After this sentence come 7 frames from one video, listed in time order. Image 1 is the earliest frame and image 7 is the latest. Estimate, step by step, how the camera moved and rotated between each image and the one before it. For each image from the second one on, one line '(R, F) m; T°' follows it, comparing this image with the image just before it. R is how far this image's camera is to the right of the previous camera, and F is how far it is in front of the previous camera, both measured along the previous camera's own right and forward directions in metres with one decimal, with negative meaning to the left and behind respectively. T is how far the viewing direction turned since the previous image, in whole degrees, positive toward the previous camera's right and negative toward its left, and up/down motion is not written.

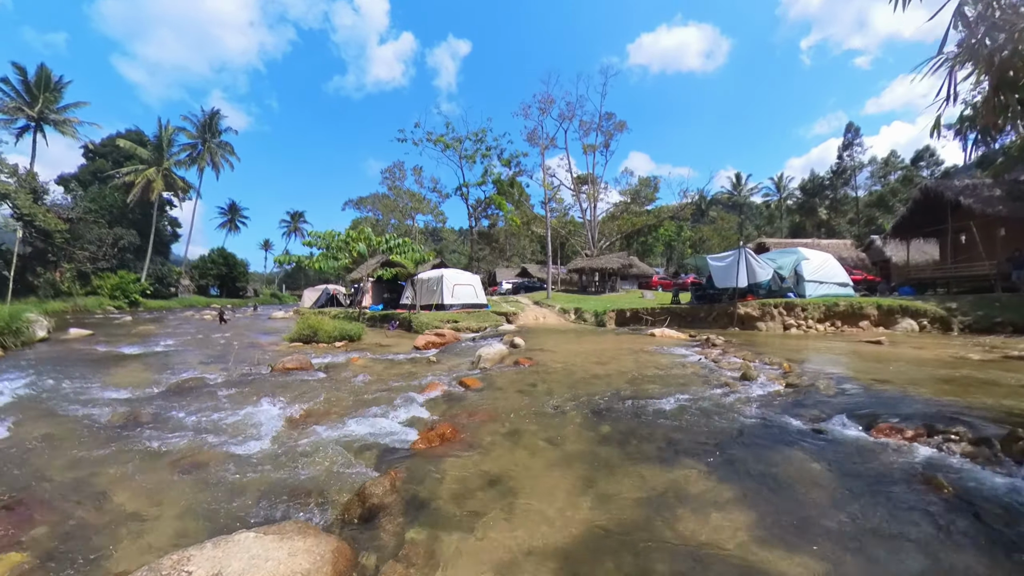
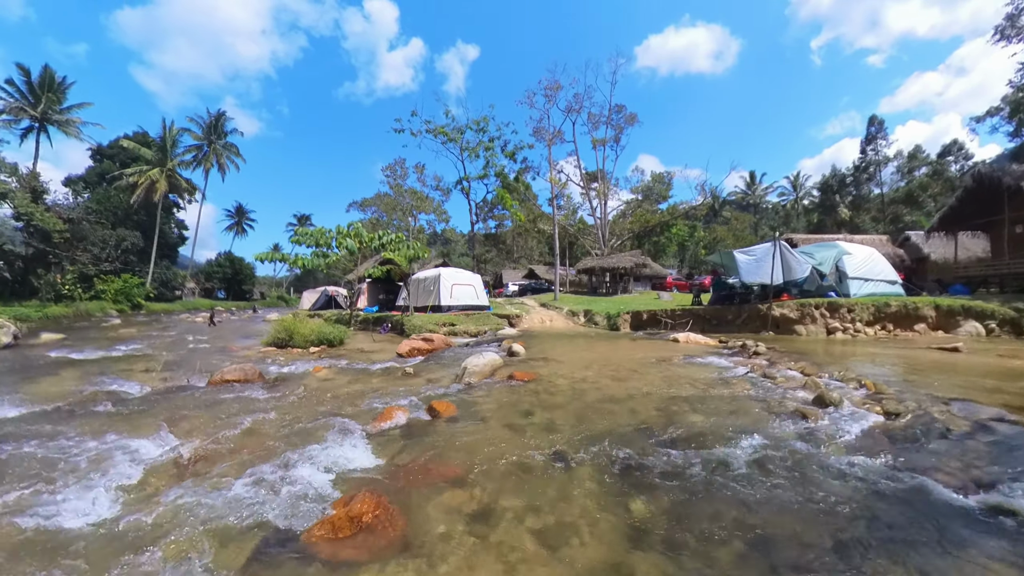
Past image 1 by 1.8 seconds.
(+0.3, +2.2) m; -1°
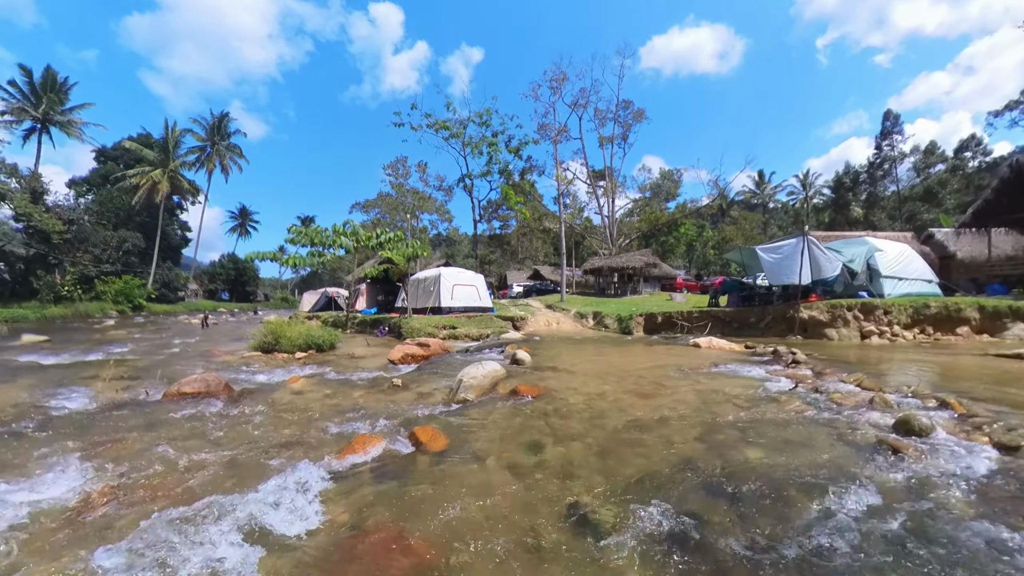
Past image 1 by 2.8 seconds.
(0.0, +1.2) m; -1°
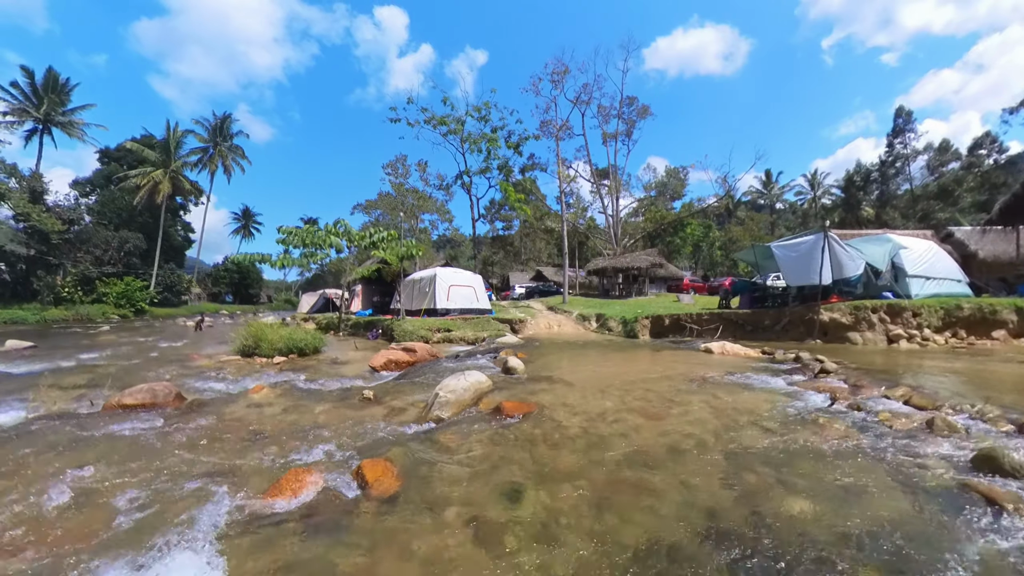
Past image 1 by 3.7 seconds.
(+0.3, +1.0) m; -1°
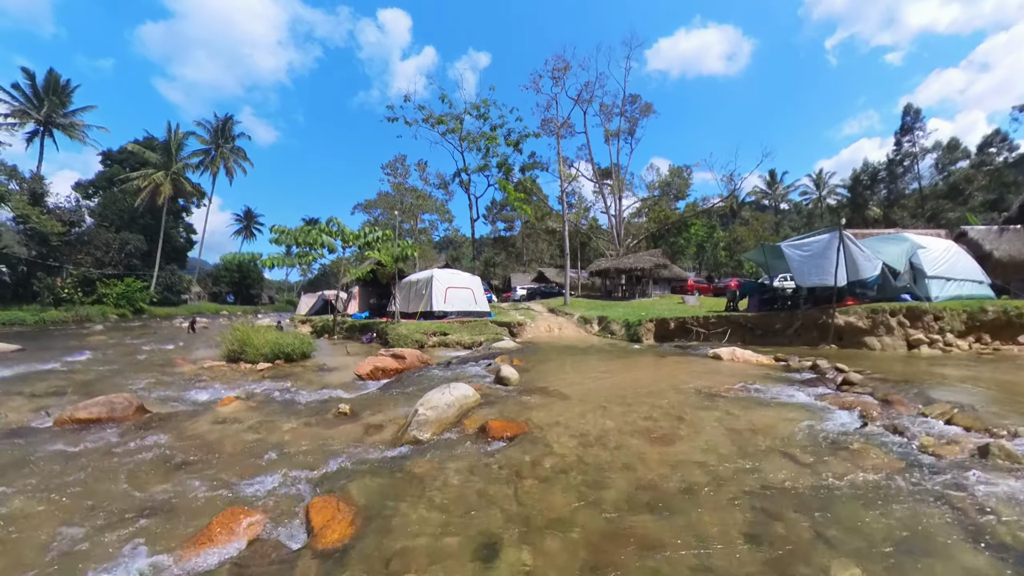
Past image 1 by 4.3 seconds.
(+0.2, +0.7) m; 0°
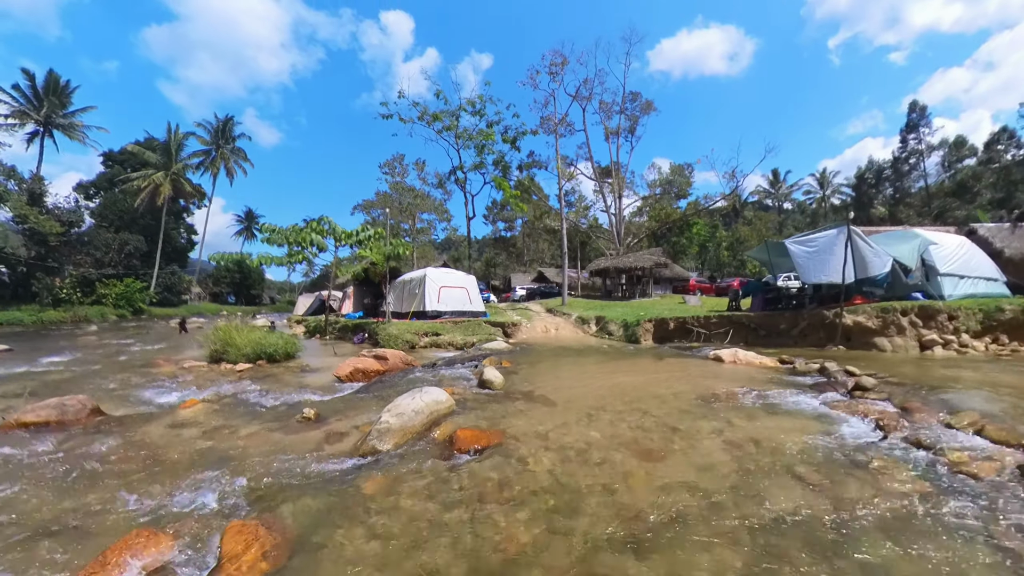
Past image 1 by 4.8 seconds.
(+0.3, +0.6) m; 0°
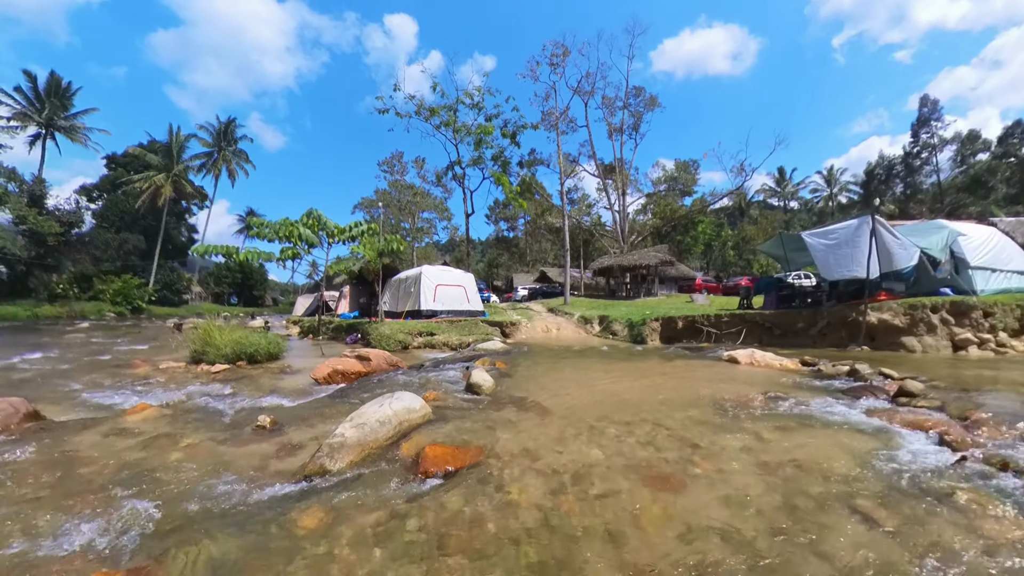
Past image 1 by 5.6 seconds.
(+0.2, +0.9) m; 0°
